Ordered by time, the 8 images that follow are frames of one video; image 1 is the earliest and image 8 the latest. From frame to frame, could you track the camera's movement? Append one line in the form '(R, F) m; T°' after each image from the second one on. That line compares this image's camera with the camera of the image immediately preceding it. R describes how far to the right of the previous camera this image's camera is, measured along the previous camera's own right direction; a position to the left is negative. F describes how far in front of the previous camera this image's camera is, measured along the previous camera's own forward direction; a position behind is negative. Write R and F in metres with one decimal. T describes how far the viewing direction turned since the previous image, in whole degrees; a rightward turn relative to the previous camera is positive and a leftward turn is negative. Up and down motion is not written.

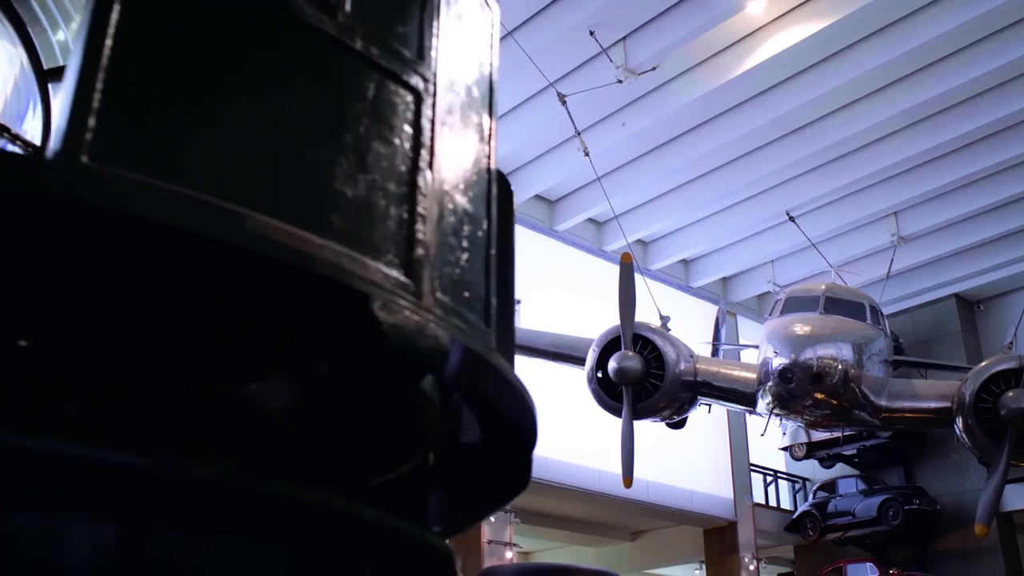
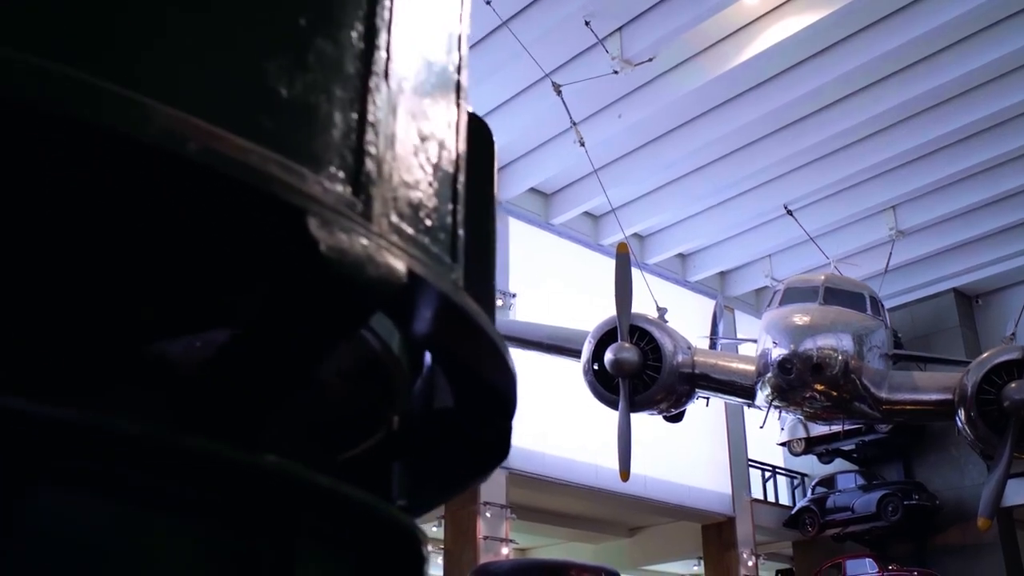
(0.0, +0.1) m; 0°
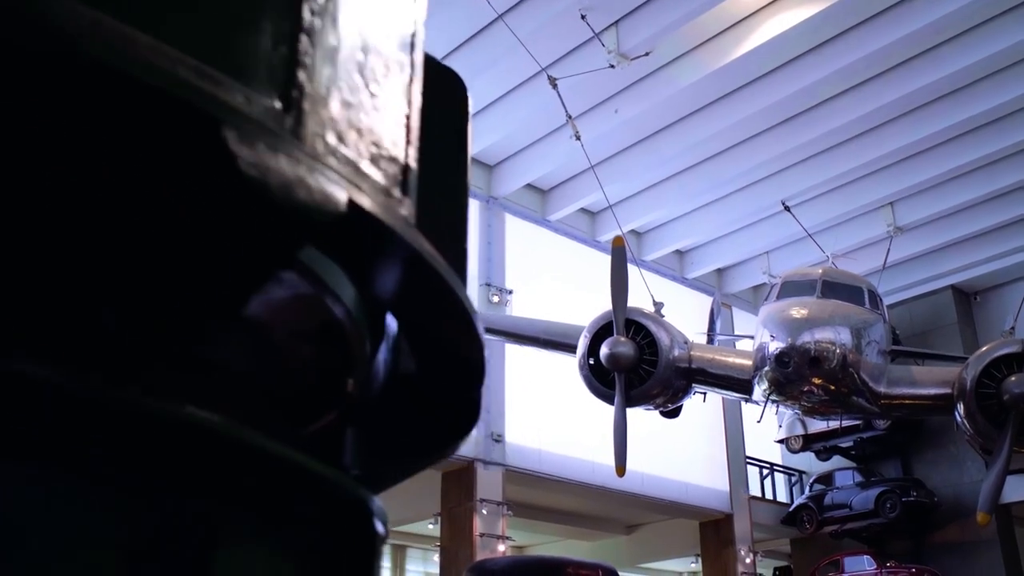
(0.0, +0.1) m; 0°
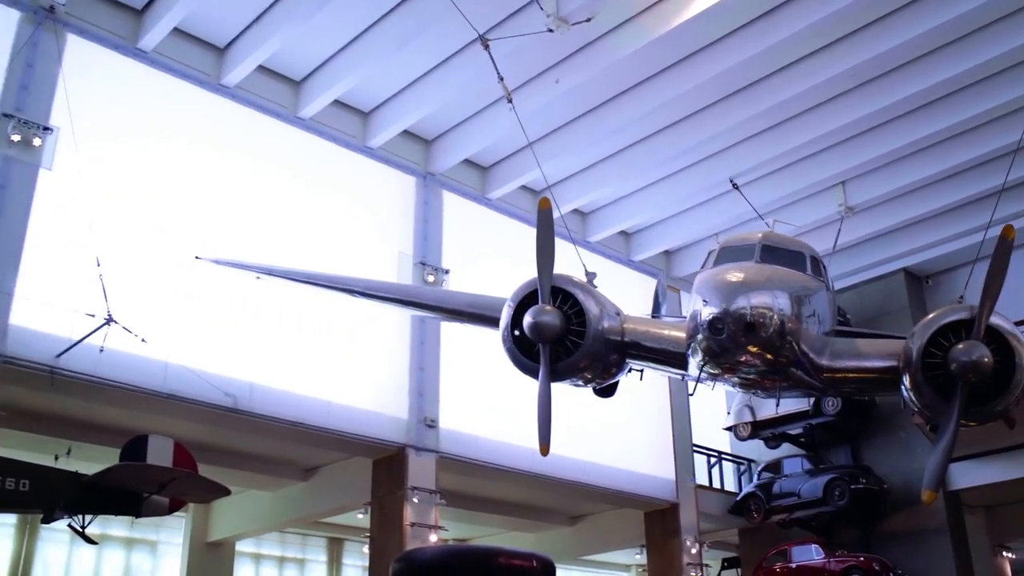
(+0.2, +0.6) m; +2°
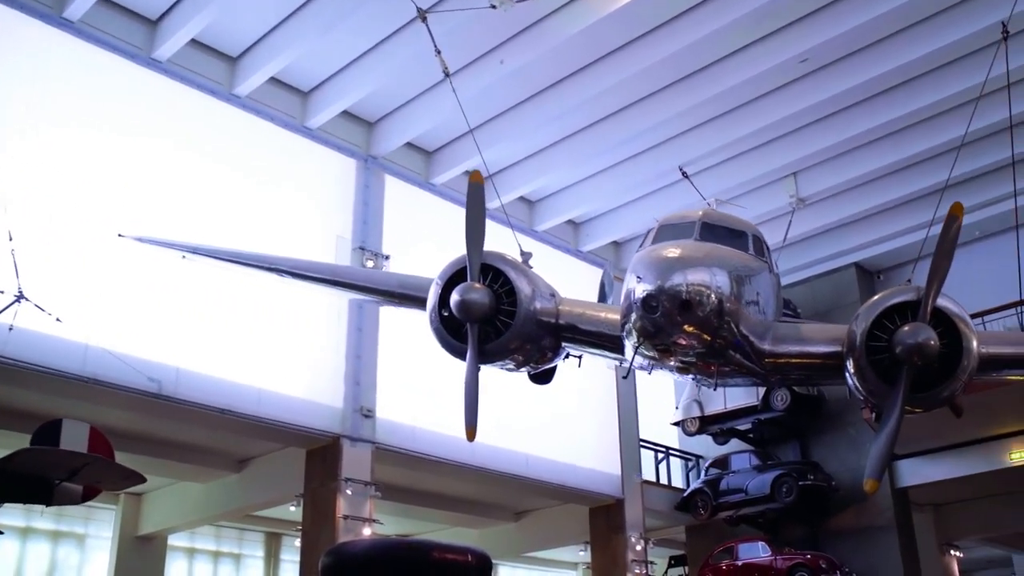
(+0.2, +0.3) m; +2°
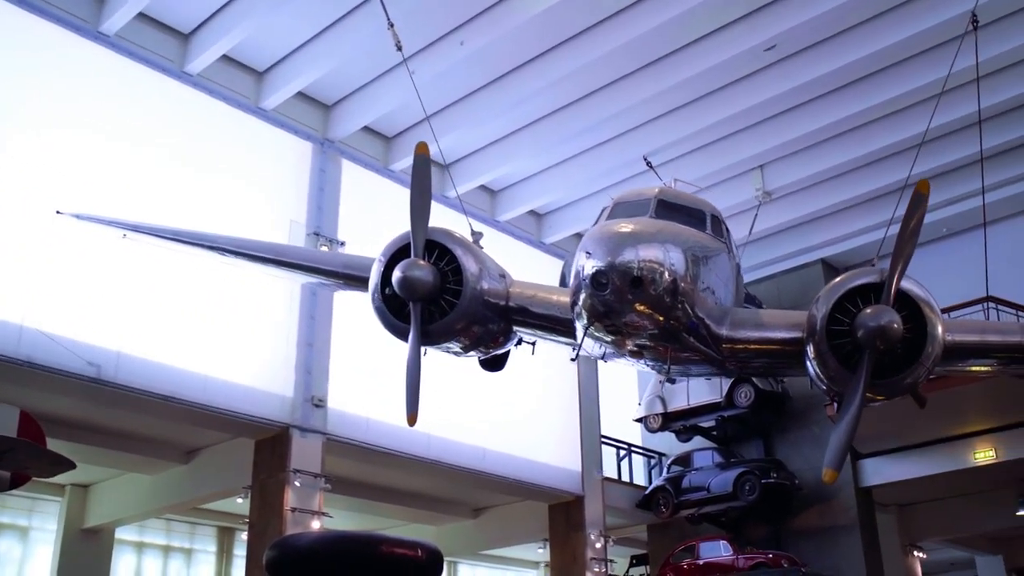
(+0.1, +0.3) m; +1°
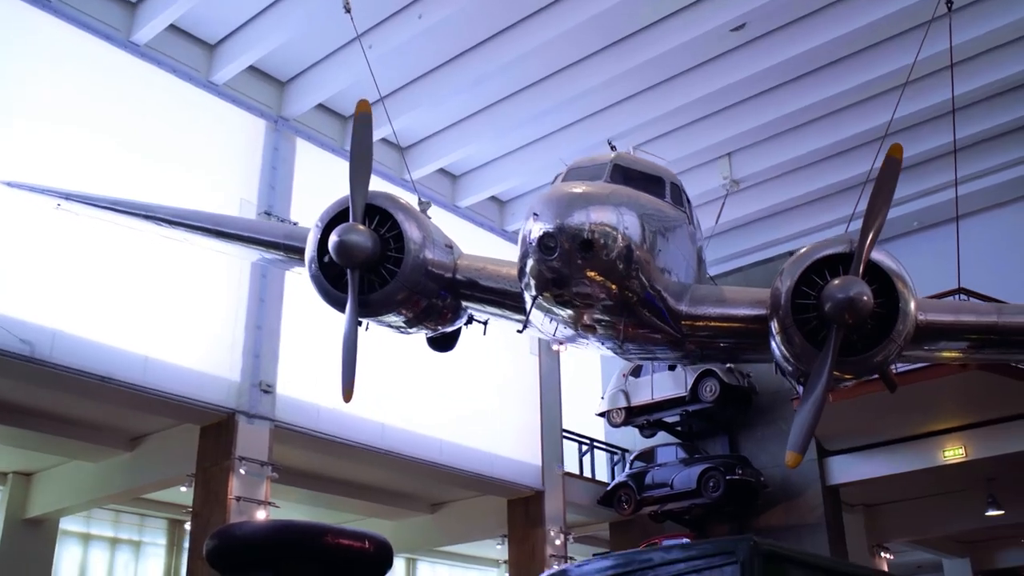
(+0.1, +0.4) m; +1°
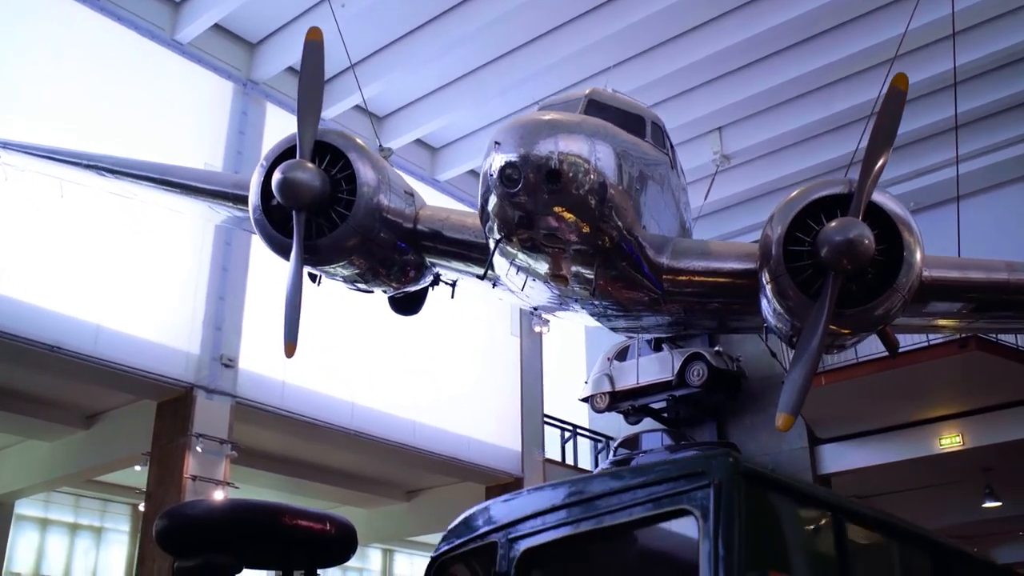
(+0.1, +0.5) m; 0°
